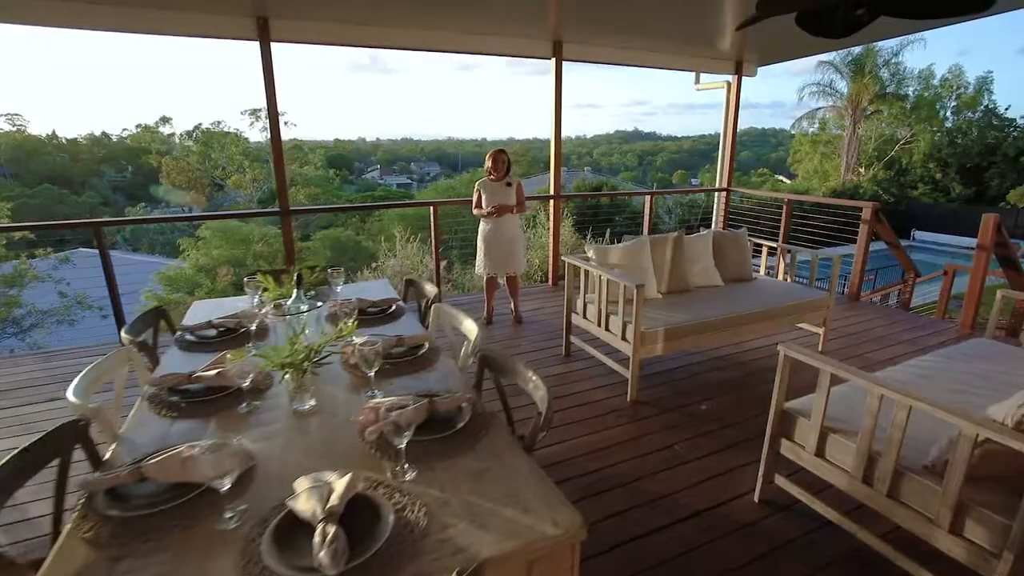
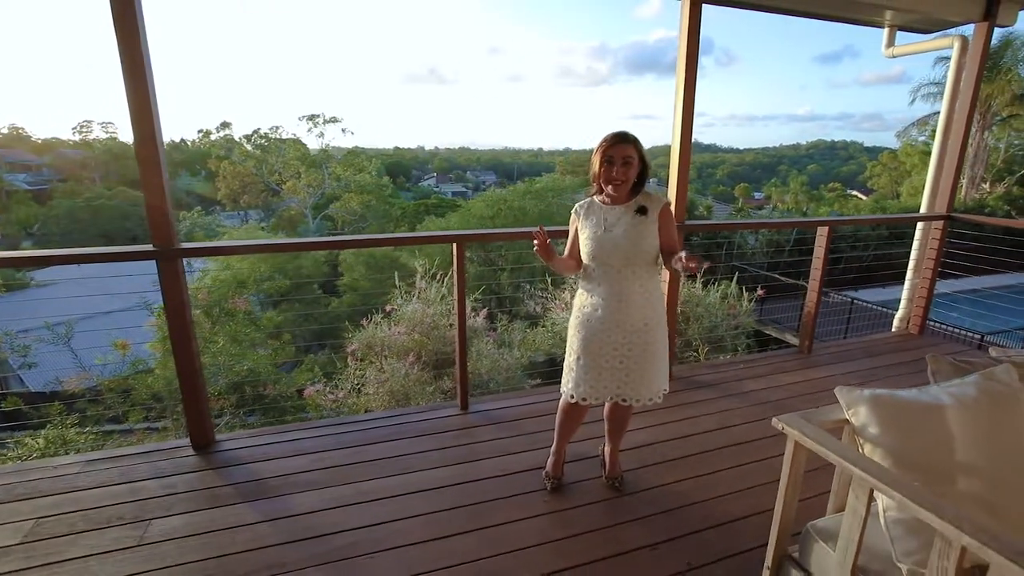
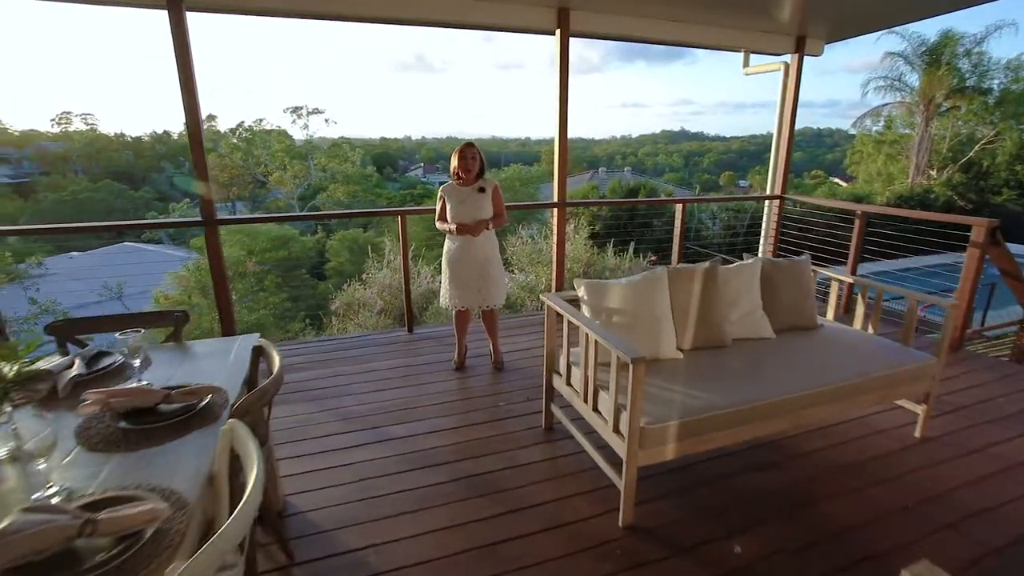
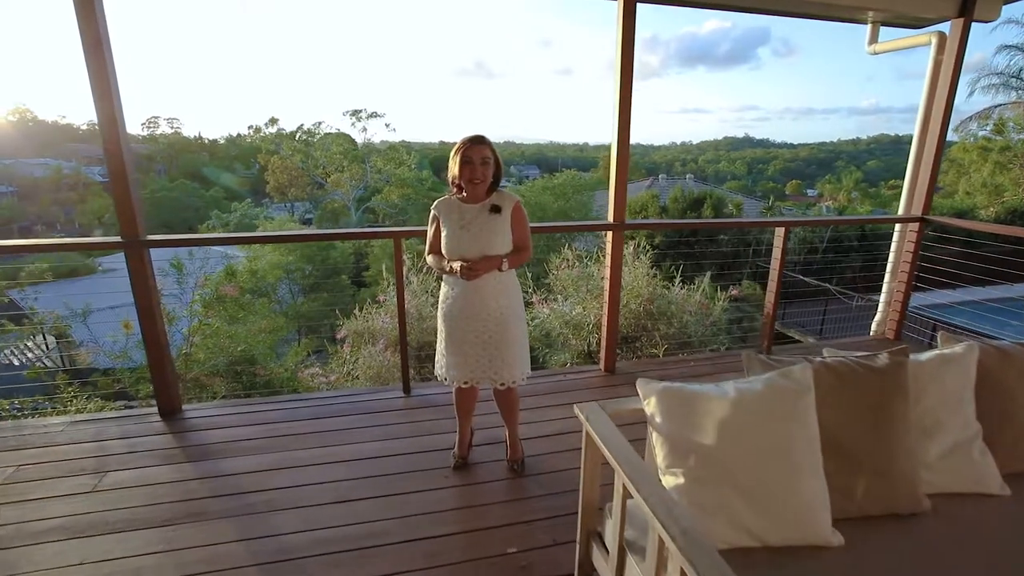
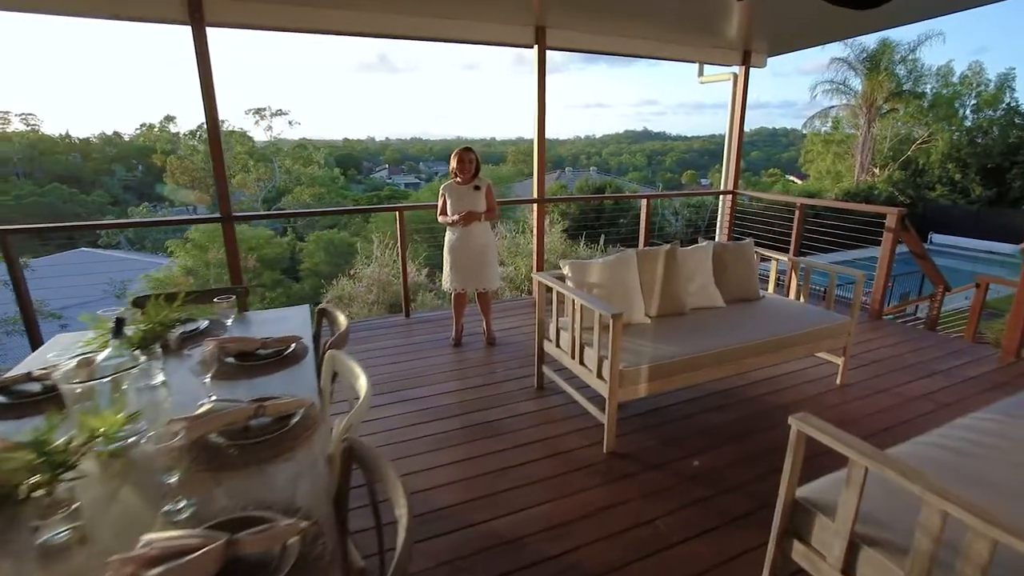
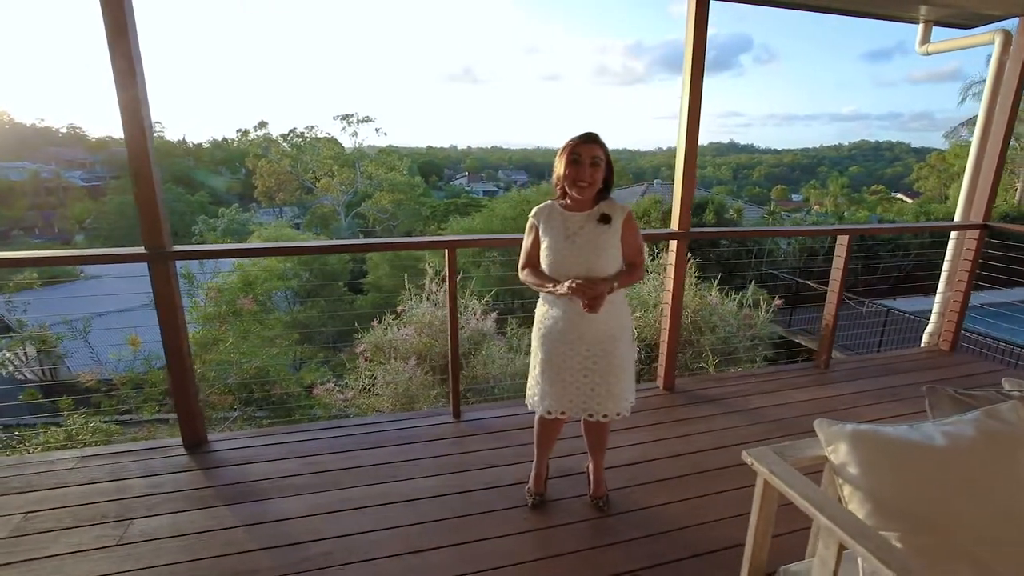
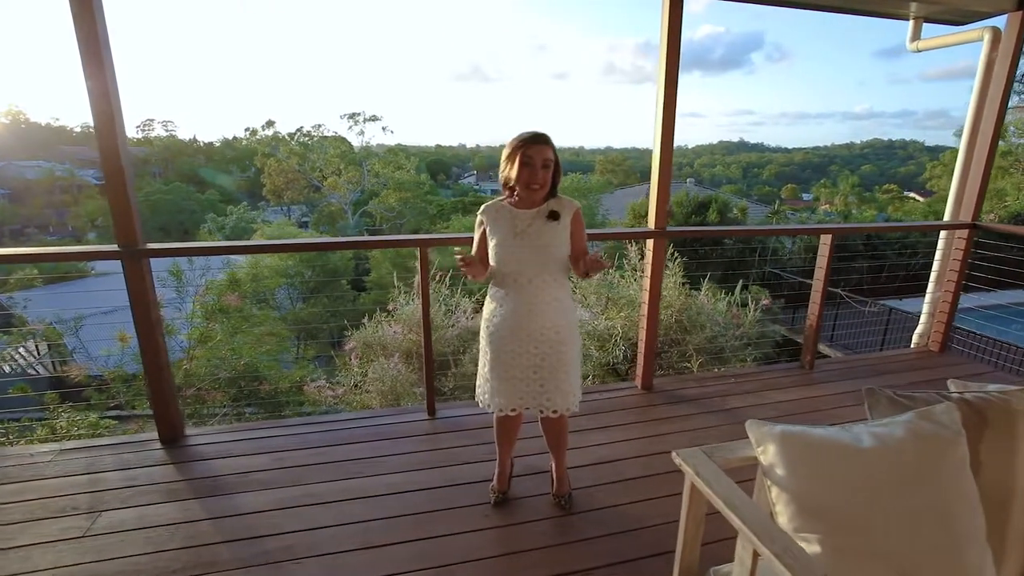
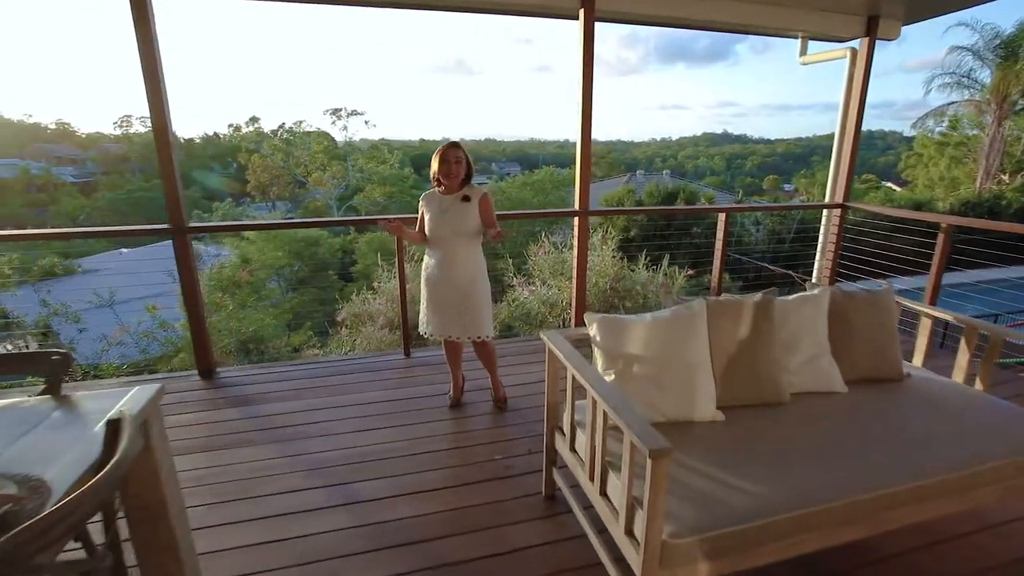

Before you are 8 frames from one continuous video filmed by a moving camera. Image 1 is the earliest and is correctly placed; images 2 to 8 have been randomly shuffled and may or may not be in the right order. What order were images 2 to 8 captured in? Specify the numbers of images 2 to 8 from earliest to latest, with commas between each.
5, 3, 8, 4, 7, 6, 2
